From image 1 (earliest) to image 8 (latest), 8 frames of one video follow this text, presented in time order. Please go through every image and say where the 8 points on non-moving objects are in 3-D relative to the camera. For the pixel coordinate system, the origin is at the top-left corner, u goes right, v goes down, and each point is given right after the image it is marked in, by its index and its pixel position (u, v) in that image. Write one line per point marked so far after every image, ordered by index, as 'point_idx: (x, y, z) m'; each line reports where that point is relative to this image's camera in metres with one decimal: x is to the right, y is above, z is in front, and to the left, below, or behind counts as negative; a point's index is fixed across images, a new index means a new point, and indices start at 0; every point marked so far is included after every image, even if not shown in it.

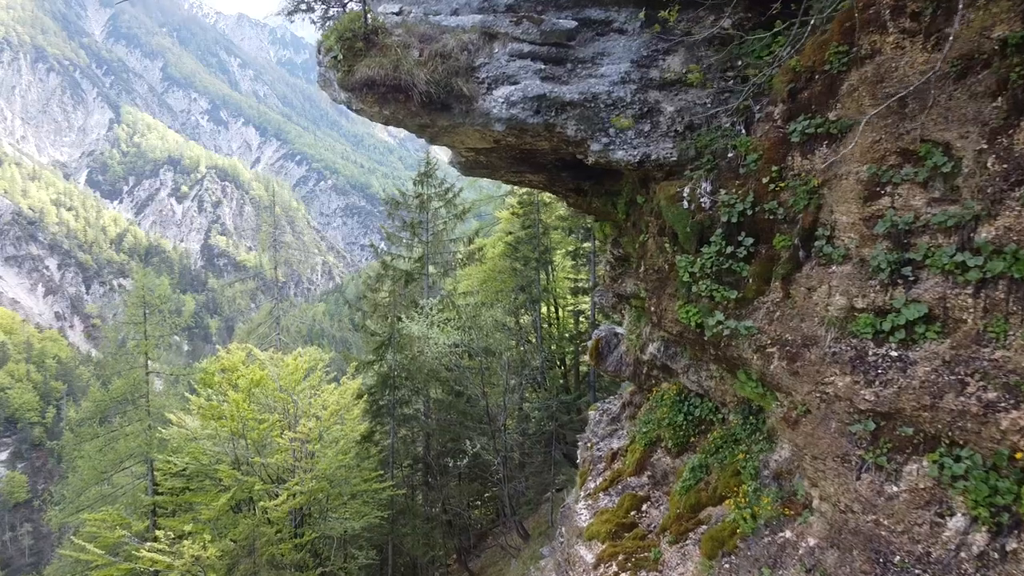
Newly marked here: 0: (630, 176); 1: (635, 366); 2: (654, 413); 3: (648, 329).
0: (+0.9, +0.8, +5.9) m
1: (+1.3, -0.8, +8.6) m
2: (+1.4, -1.3, +8.1) m
3: (+1.4, -0.4, +8.3) m
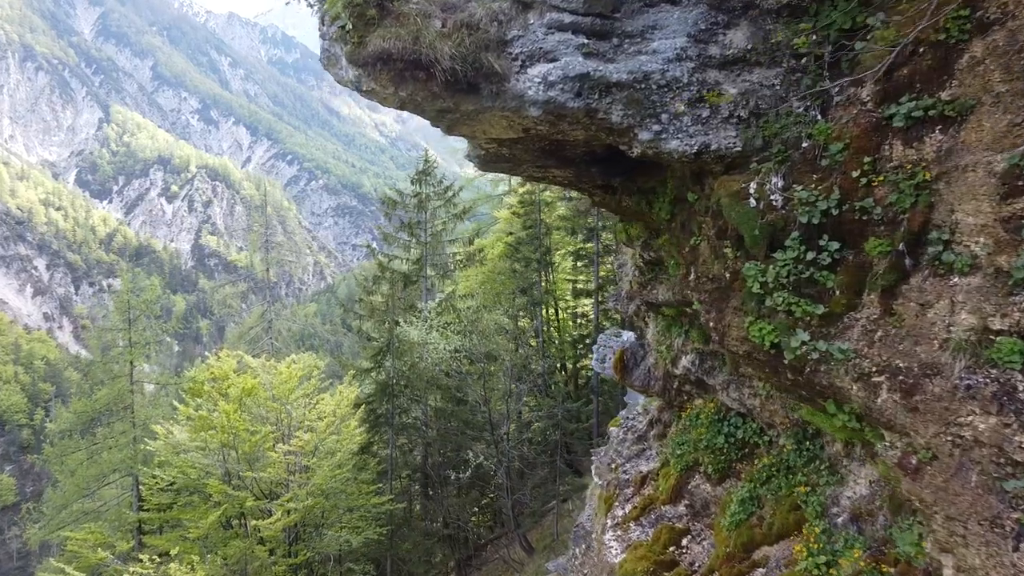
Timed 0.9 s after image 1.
0: (+1.1, +0.7, +5.1) m
1: (+1.5, -0.9, +7.8) m
2: (+1.6, -1.3, +7.4) m
3: (+1.5, -0.5, +7.5) m
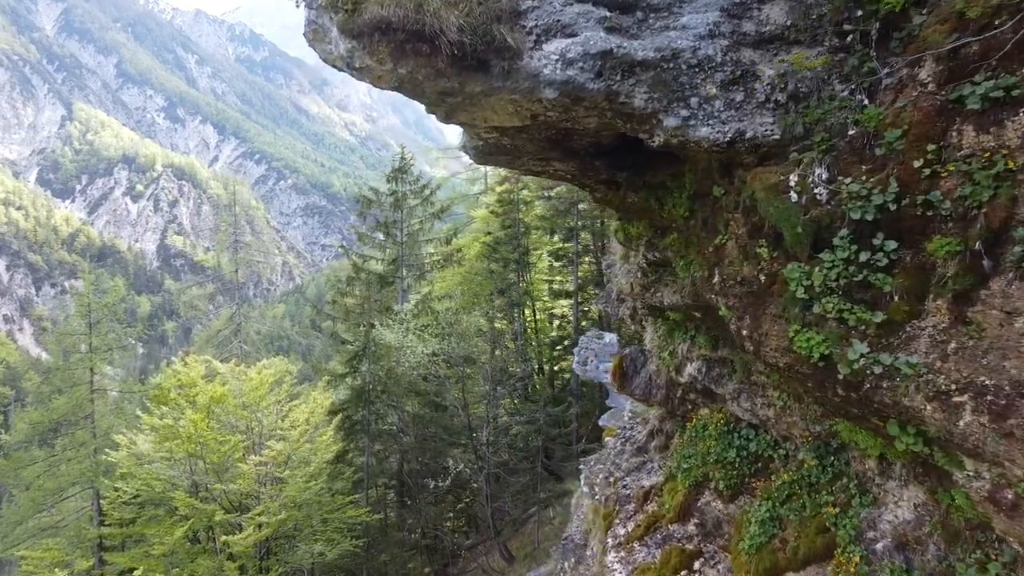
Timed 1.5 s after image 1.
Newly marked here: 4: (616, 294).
0: (+1.1, +0.7, +4.7) m
1: (+1.4, -0.9, +7.3) m
2: (+1.5, -1.3, +6.9) m
3: (+1.5, -0.5, +7.0) m
4: (+1.4, -0.1, +11.1) m
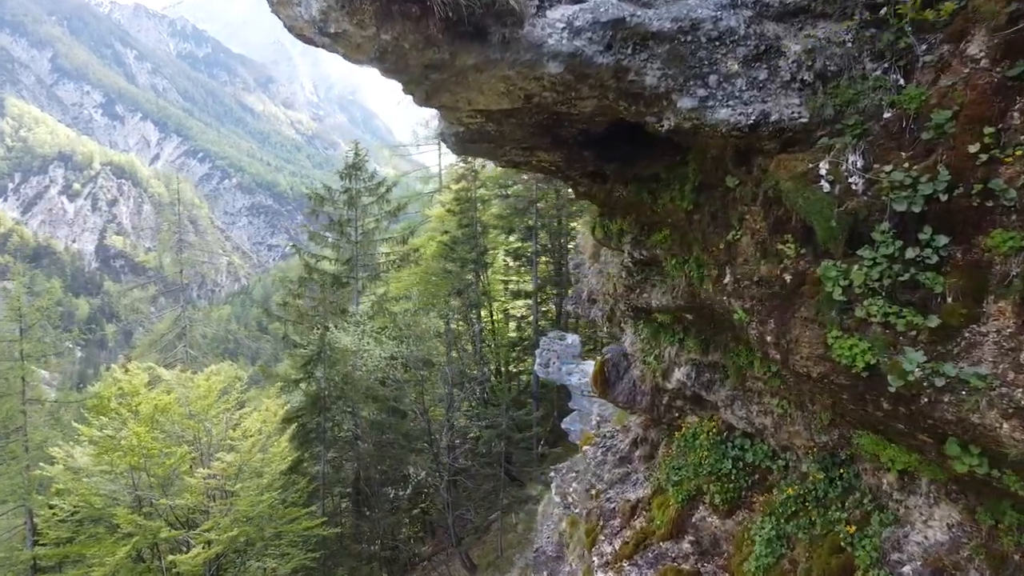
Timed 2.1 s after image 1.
0: (+1.0, +0.7, +4.2) m
1: (+1.2, -0.9, +6.9) m
2: (+1.4, -1.4, +6.5) m
3: (+1.3, -0.5, +6.6) m
4: (+1.0, -0.1, +10.7) m
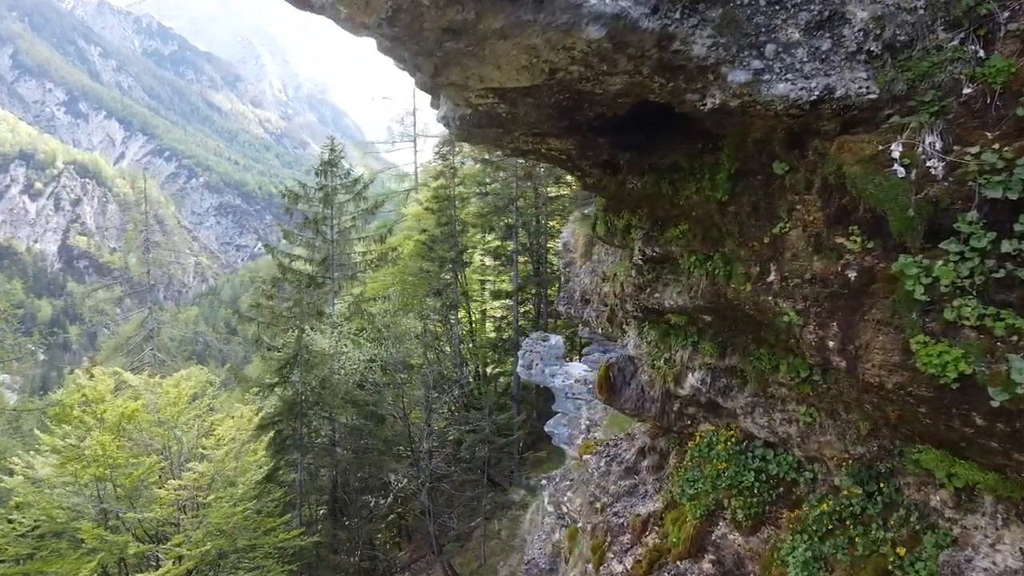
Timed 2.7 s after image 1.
0: (+1.1, +0.7, +3.8) m
1: (+1.2, -0.9, +6.5) m
2: (+1.4, -1.3, +6.0) m
3: (+1.3, -0.5, +6.2) m
4: (+0.8, -0.1, +10.2) m
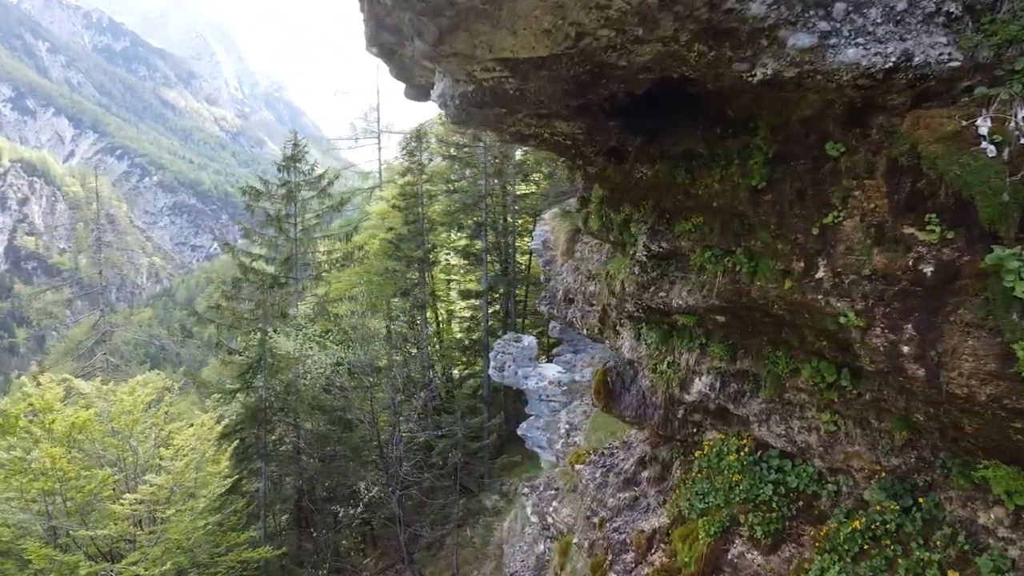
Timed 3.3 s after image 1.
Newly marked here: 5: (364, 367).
0: (+1.2, +0.7, +3.4) m
1: (+1.1, -0.9, +6.1) m
2: (+1.3, -1.3, +5.6) m
3: (+1.3, -0.5, +5.8) m
4: (+0.6, -0.1, +9.8) m
5: (-2.3, -1.3, +13.0) m
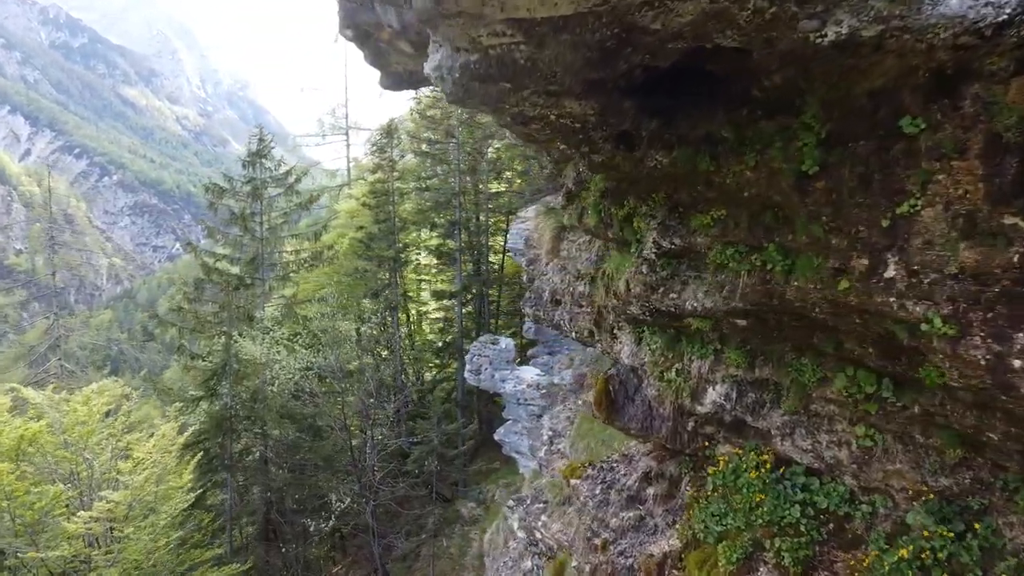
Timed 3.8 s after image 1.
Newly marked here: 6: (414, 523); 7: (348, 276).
0: (+1.3, +0.7, +2.9) m
1: (+1.1, -0.9, +5.5) m
2: (+1.3, -1.3, +5.1) m
3: (+1.2, -0.5, +5.3) m
4: (+0.4, -0.1, +9.2) m
5: (-2.6, -1.3, +12.4) m
6: (-1.7, -4.3, +14.9) m
7: (-3.4, +0.3, +17.3) m
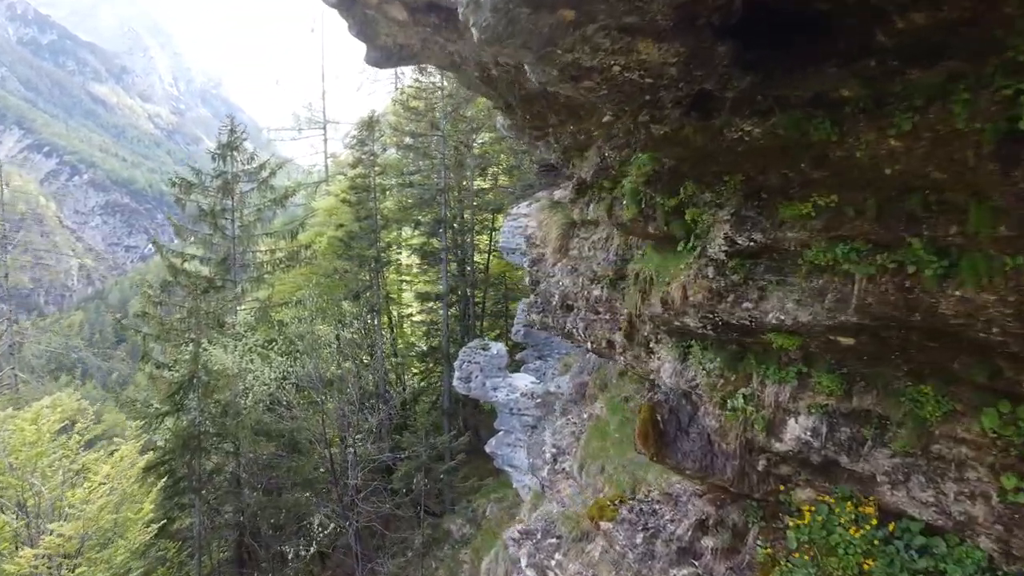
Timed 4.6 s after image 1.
0: (+1.5, +0.7, +1.8) m
1: (+1.3, -0.9, +4.5) m
2: (+1.5, -1.4, +4.1) m
3: (+1.4, -0.5, +4.2) m
4: (+0.5, -0.1, +8.2) m
5: (-2.7, -1.4, +11.2) m
6: (-1.8, -4.3, +13.7) m
7: (-3.6, +0.2, +16.1) m
